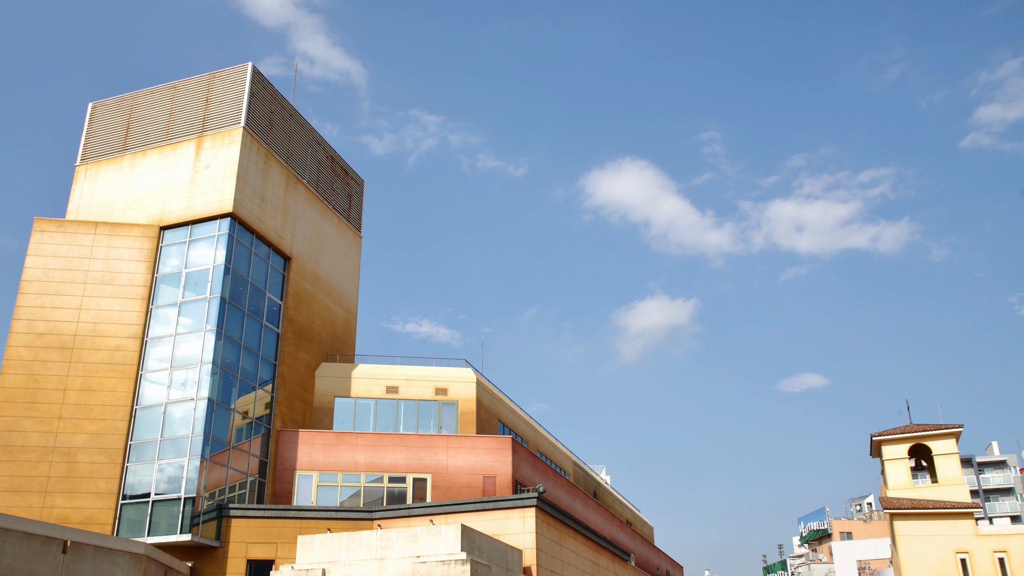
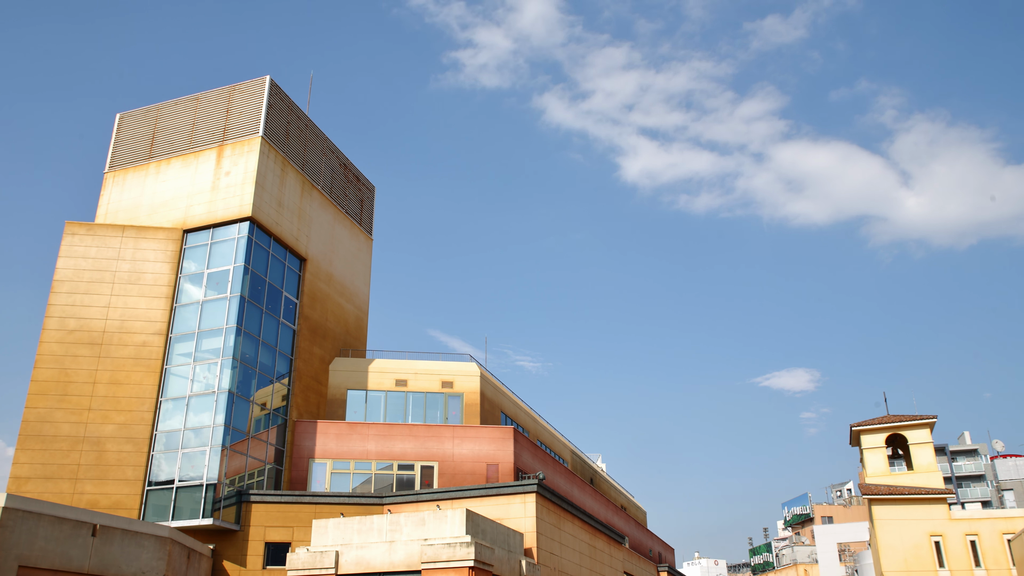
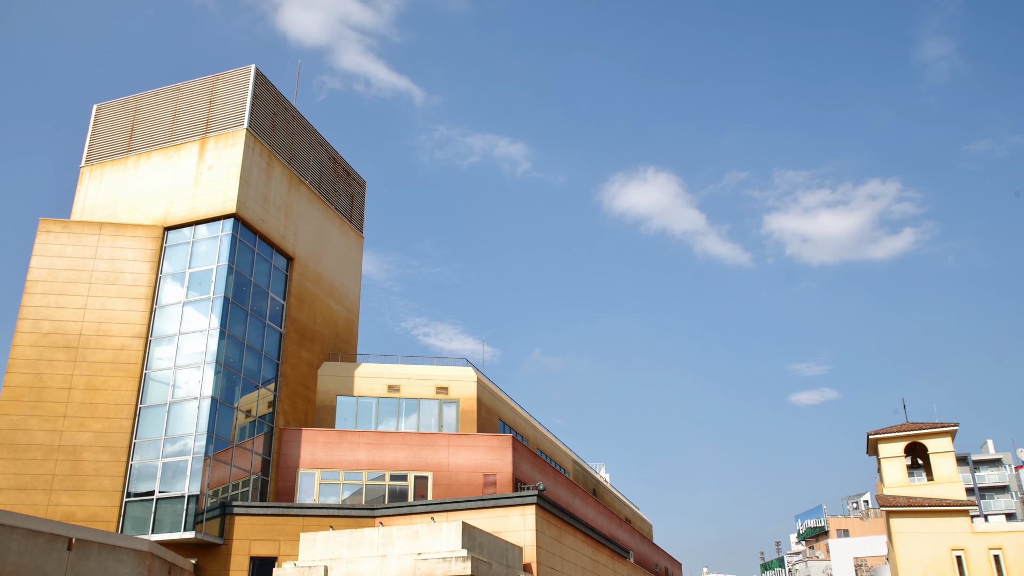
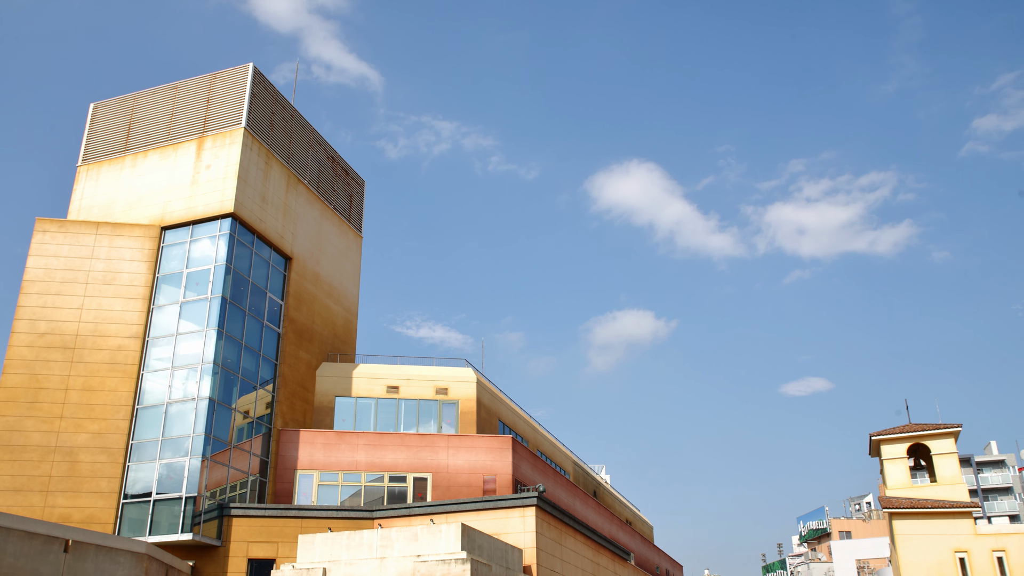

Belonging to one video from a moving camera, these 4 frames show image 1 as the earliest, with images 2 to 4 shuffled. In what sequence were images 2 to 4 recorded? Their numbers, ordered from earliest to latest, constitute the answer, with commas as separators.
4, 3, 2
